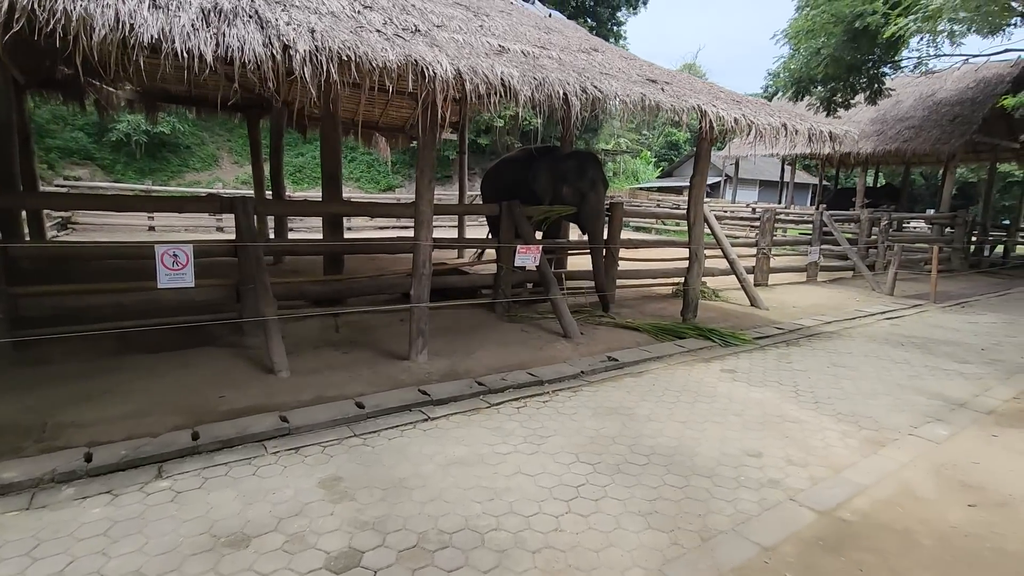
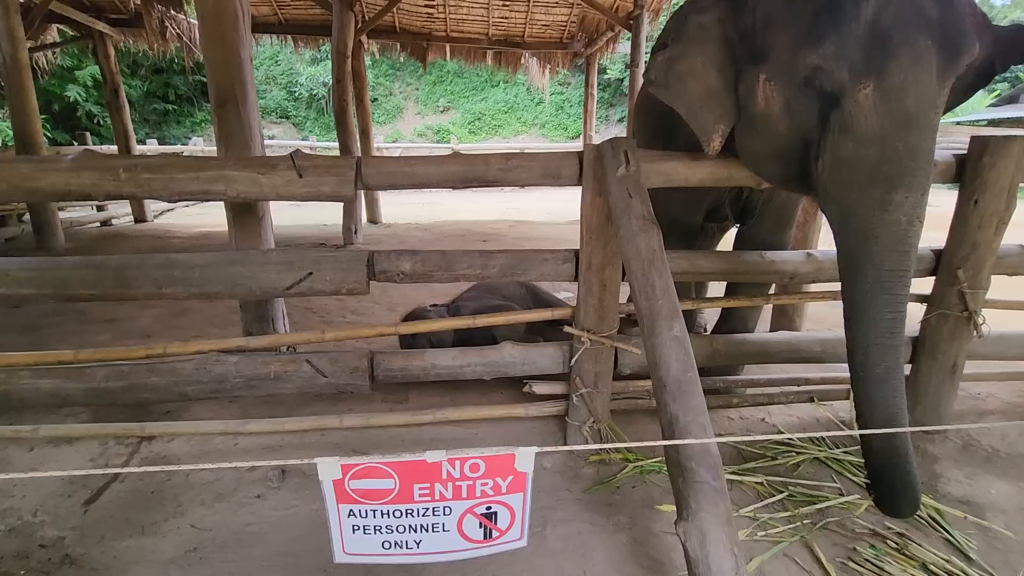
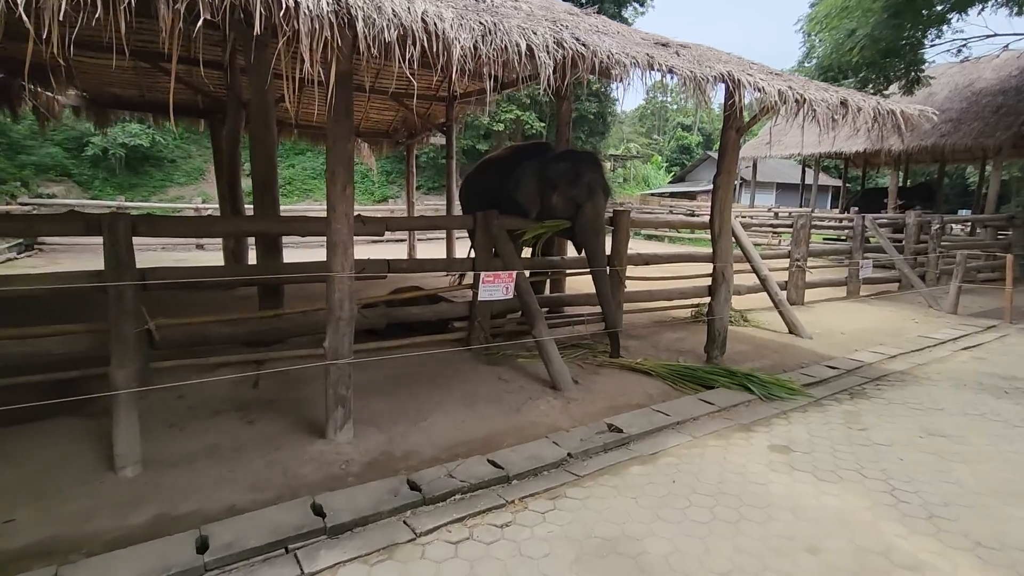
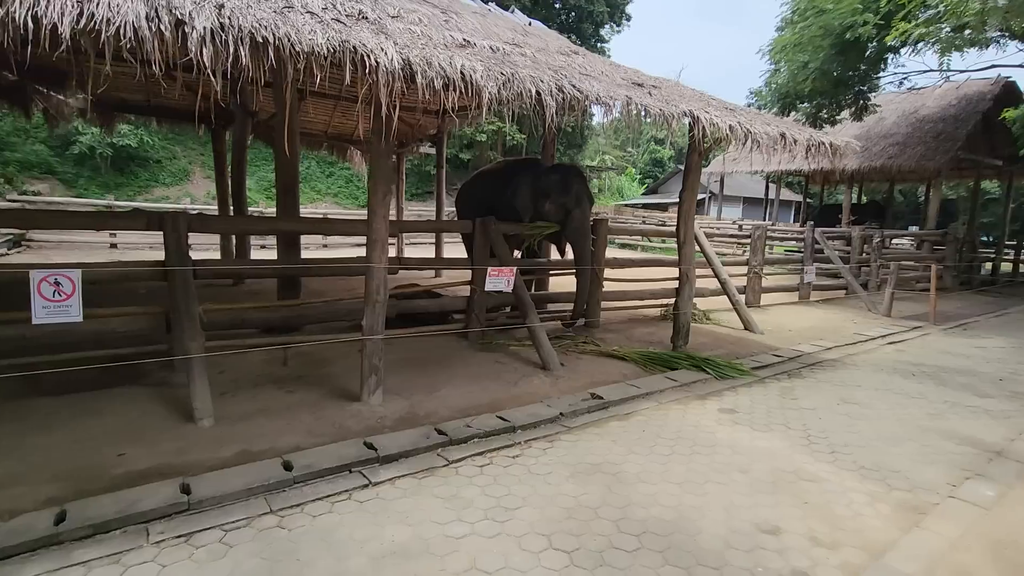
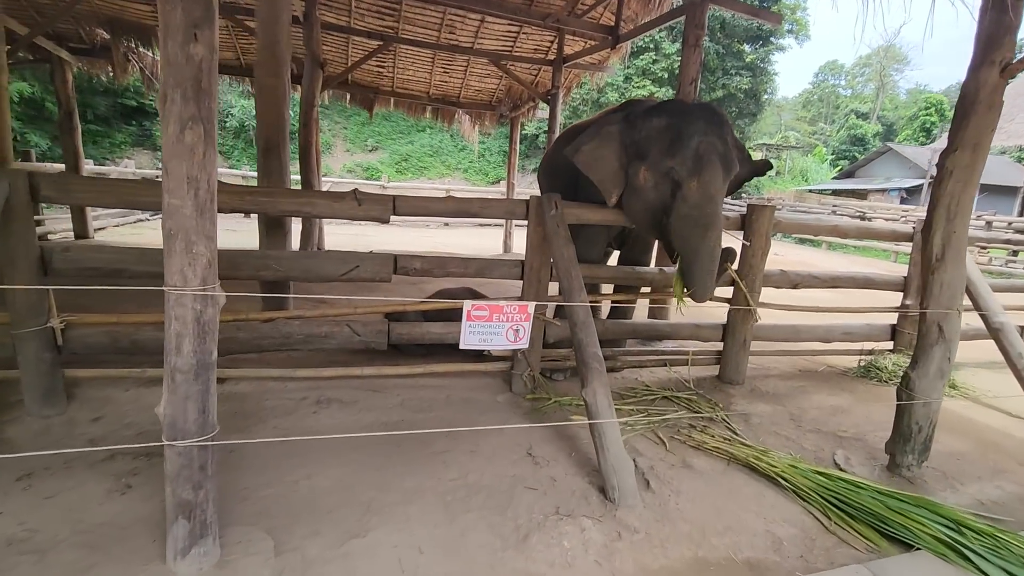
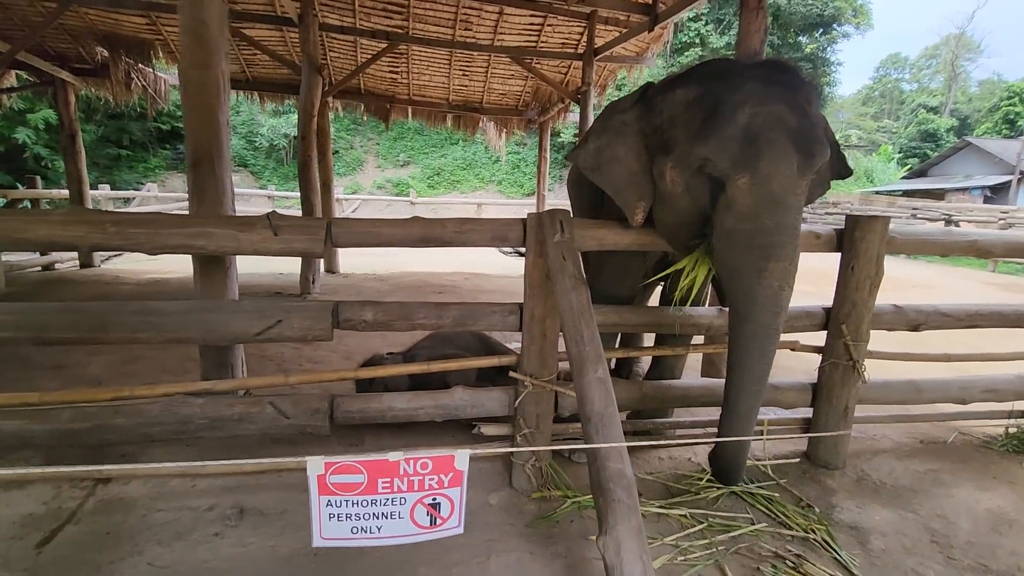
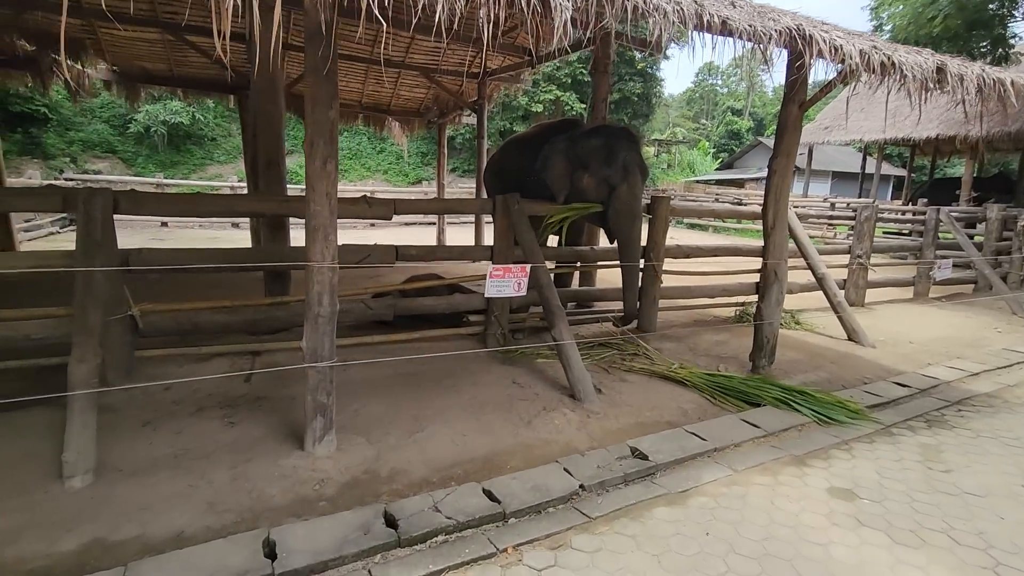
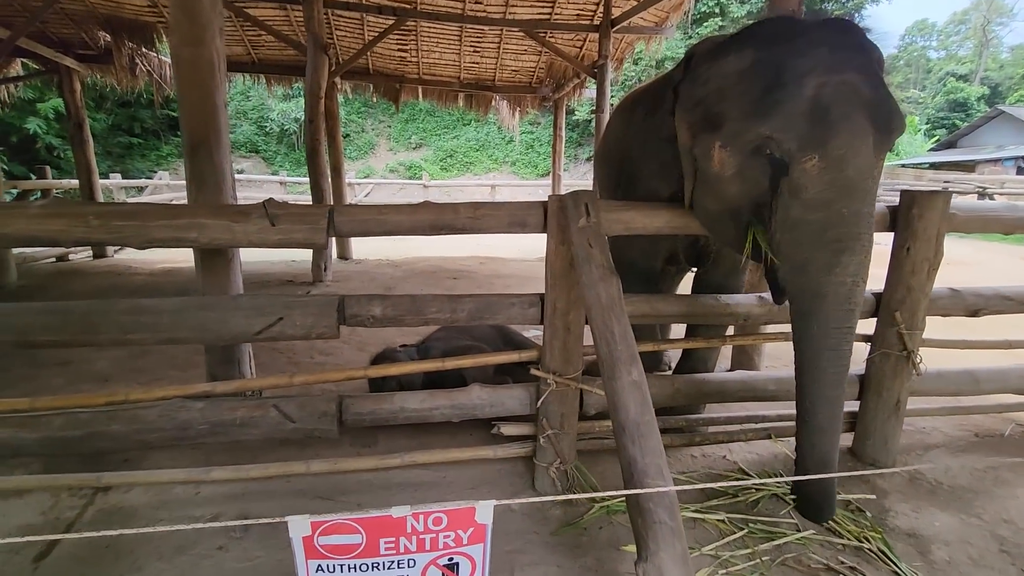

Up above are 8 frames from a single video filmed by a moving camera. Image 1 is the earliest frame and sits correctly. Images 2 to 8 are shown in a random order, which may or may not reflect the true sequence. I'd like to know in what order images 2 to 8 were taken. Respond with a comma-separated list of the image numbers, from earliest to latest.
4, 3, 7, 5, 6, 8, 2
